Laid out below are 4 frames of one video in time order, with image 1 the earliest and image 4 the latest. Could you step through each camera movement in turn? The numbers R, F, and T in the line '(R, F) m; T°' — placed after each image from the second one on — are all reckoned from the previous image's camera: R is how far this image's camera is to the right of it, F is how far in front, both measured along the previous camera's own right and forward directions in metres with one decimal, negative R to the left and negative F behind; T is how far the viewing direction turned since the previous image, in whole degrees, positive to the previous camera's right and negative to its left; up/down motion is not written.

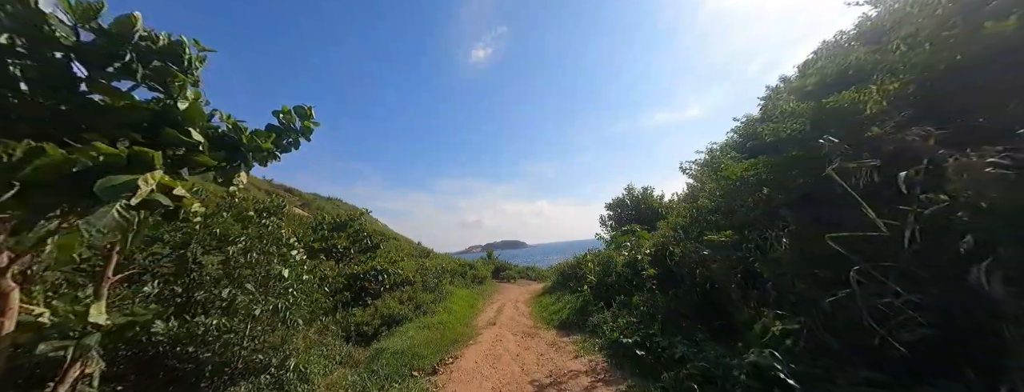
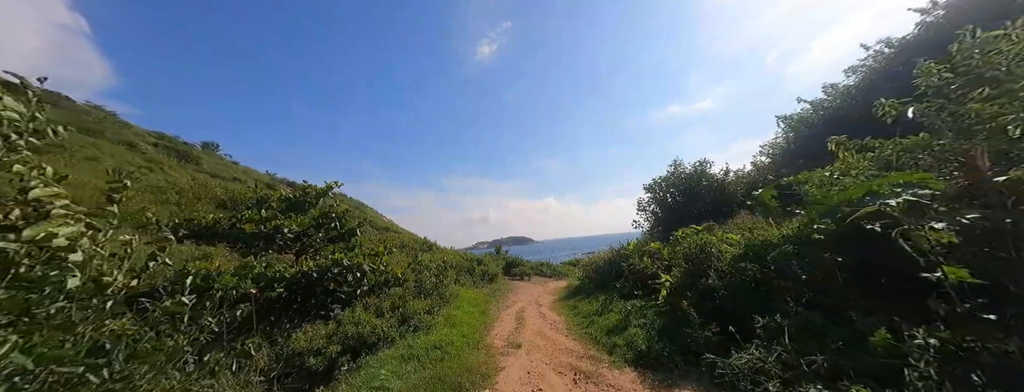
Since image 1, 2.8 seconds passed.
(-0.7, +3.9) m; -1°
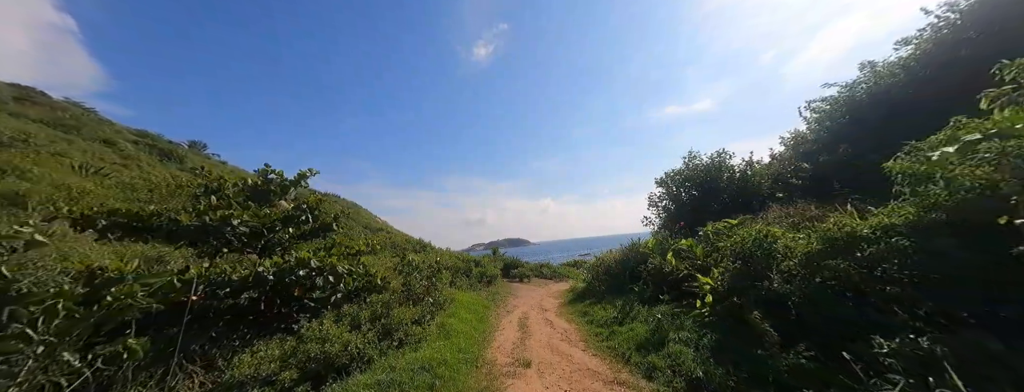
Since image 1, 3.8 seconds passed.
(-0.2, +1.4) m; +1°
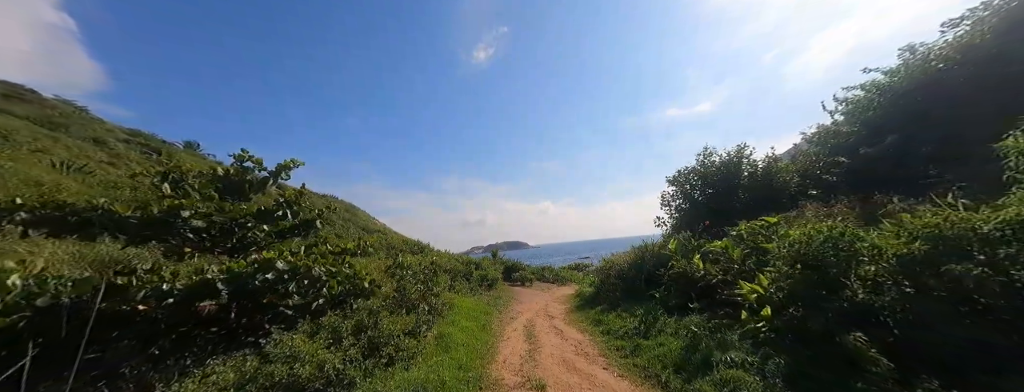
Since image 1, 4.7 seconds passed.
(-0.2, +1.0) m; 0°
